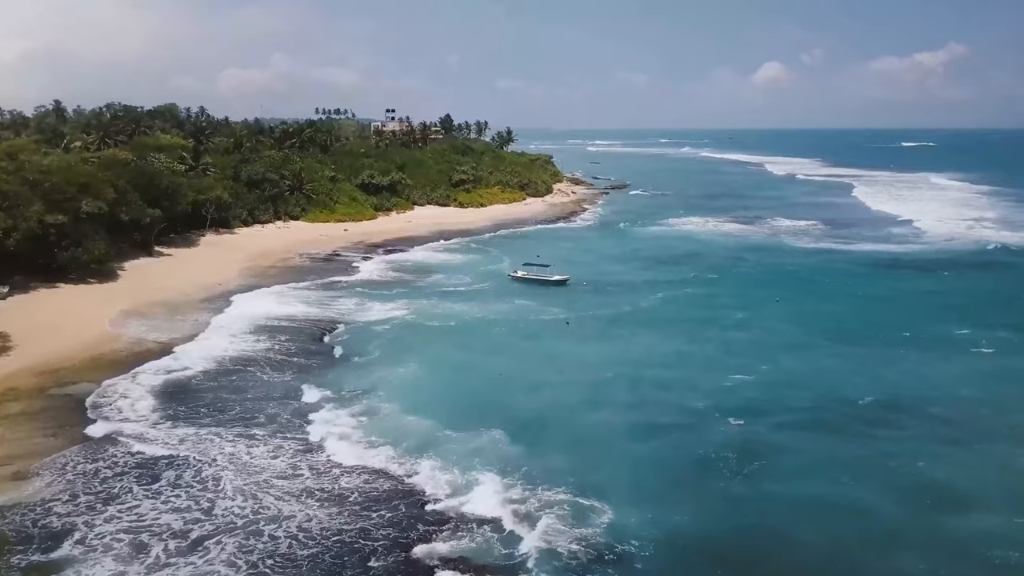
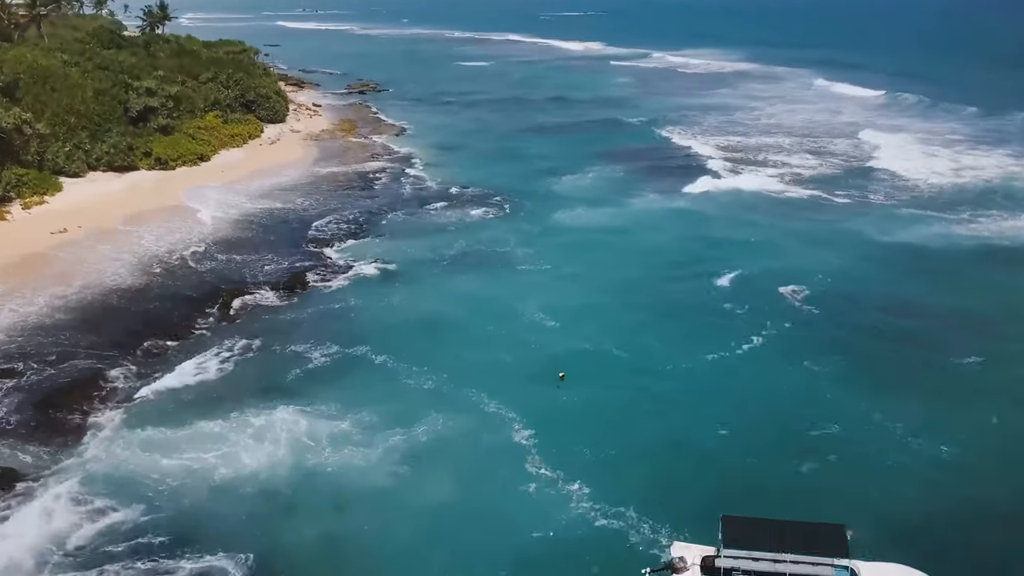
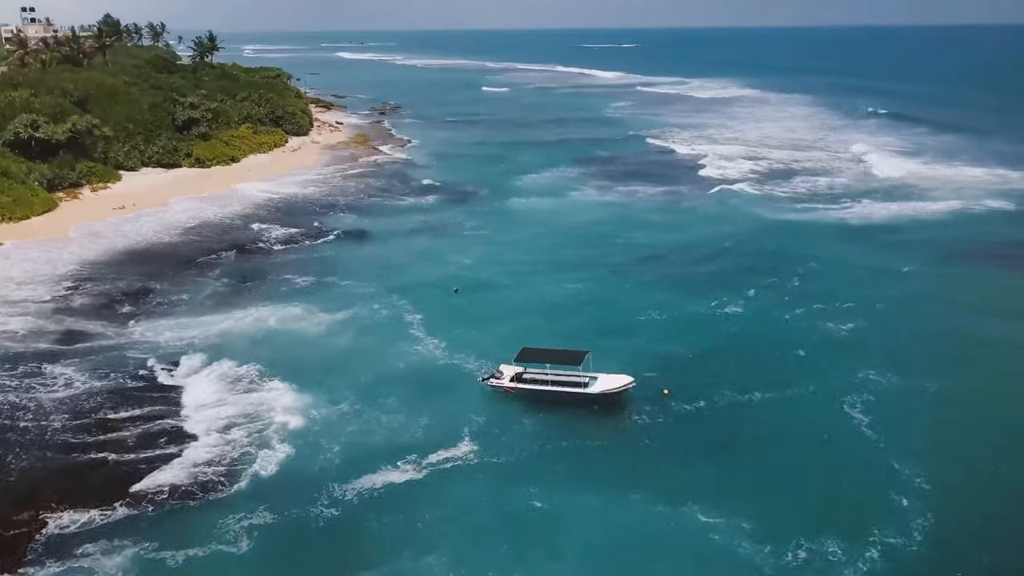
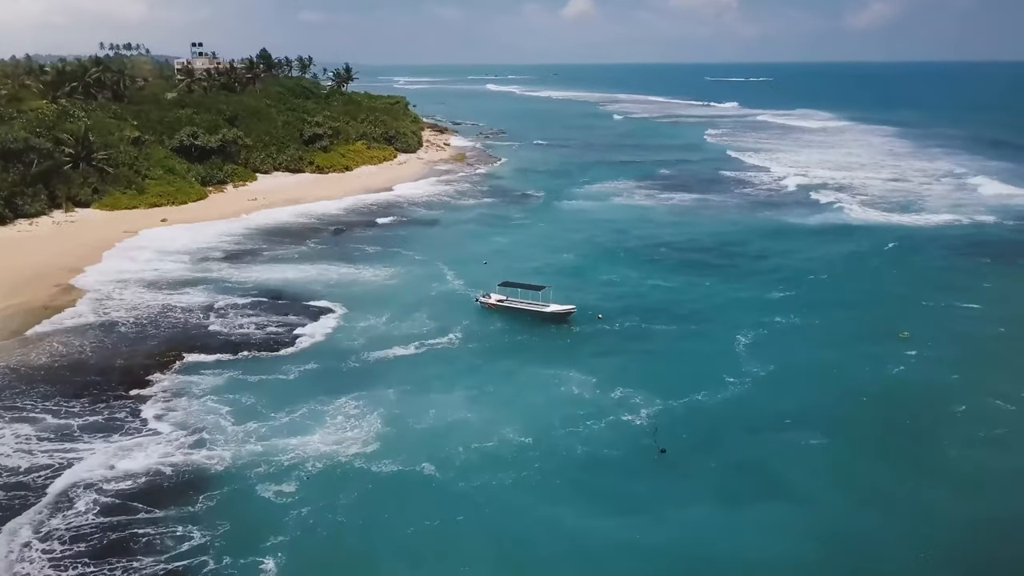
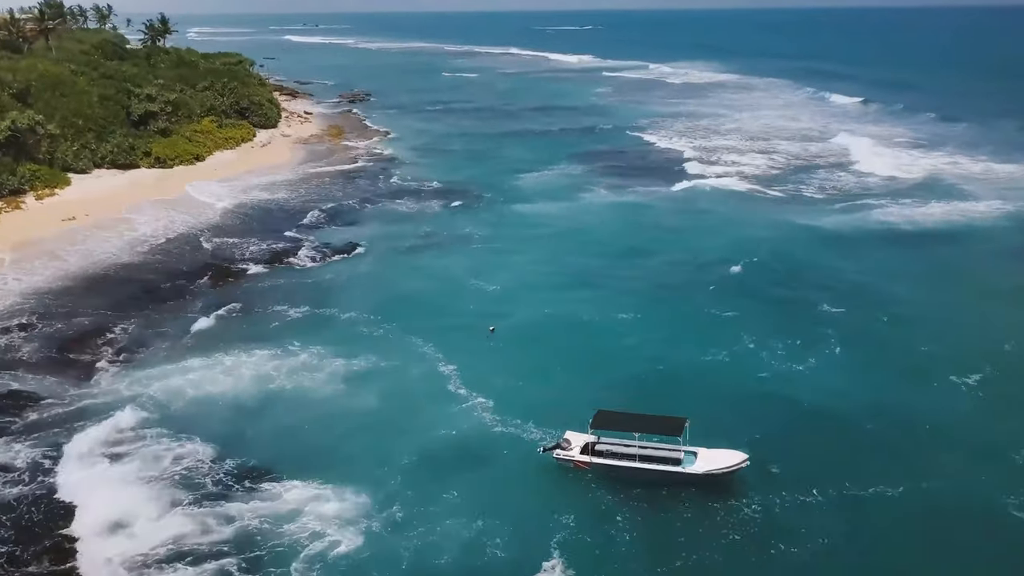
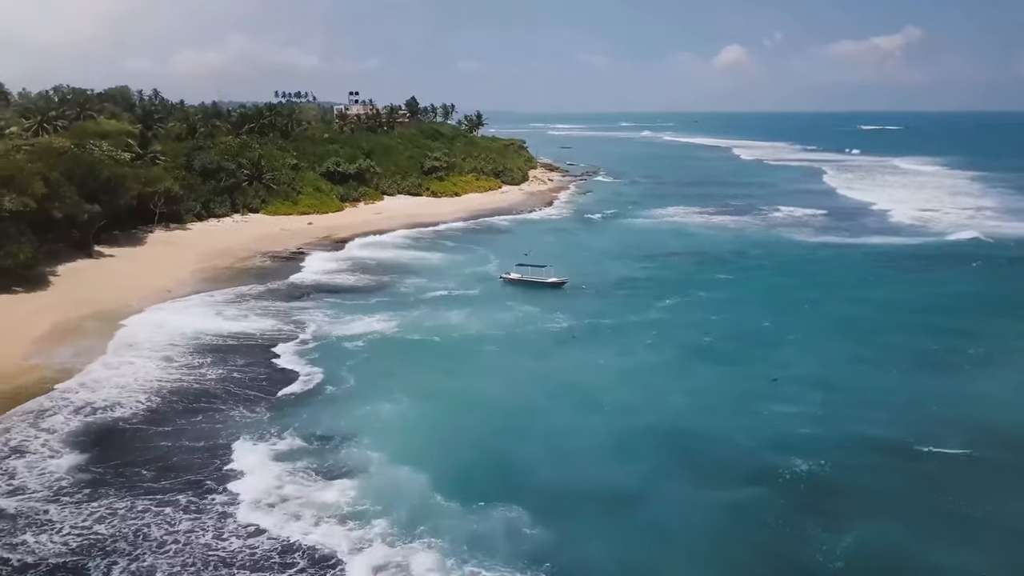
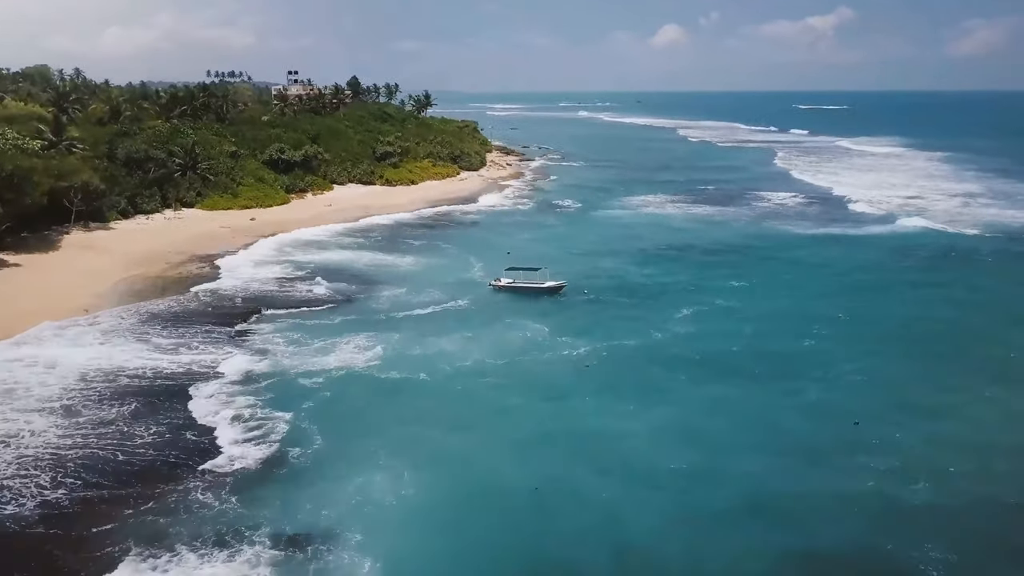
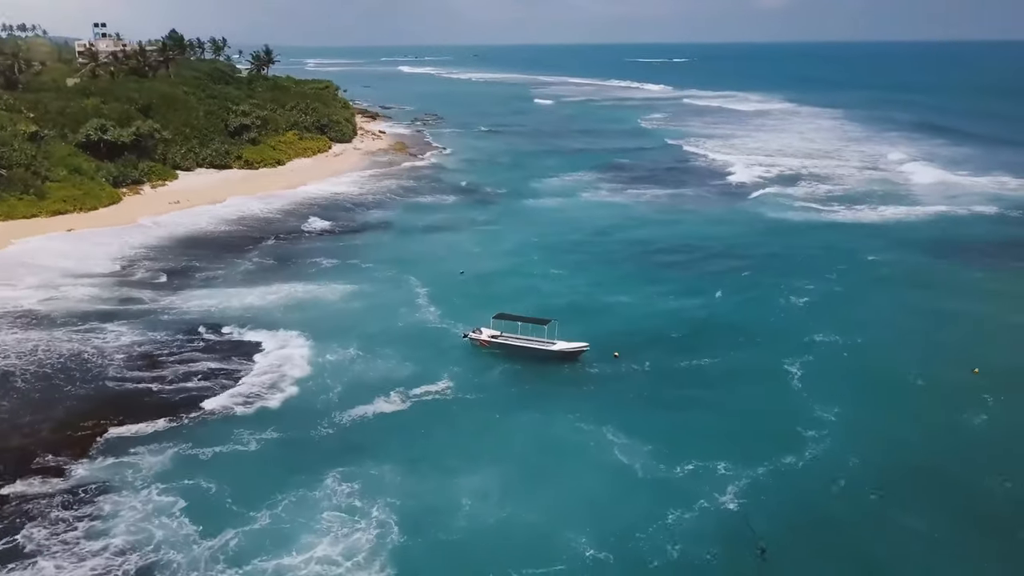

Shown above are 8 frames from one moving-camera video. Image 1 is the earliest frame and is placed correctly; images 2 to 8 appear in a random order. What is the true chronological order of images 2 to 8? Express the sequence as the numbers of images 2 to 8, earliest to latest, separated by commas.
6, 7, 4, 8, 3, 5, 2
